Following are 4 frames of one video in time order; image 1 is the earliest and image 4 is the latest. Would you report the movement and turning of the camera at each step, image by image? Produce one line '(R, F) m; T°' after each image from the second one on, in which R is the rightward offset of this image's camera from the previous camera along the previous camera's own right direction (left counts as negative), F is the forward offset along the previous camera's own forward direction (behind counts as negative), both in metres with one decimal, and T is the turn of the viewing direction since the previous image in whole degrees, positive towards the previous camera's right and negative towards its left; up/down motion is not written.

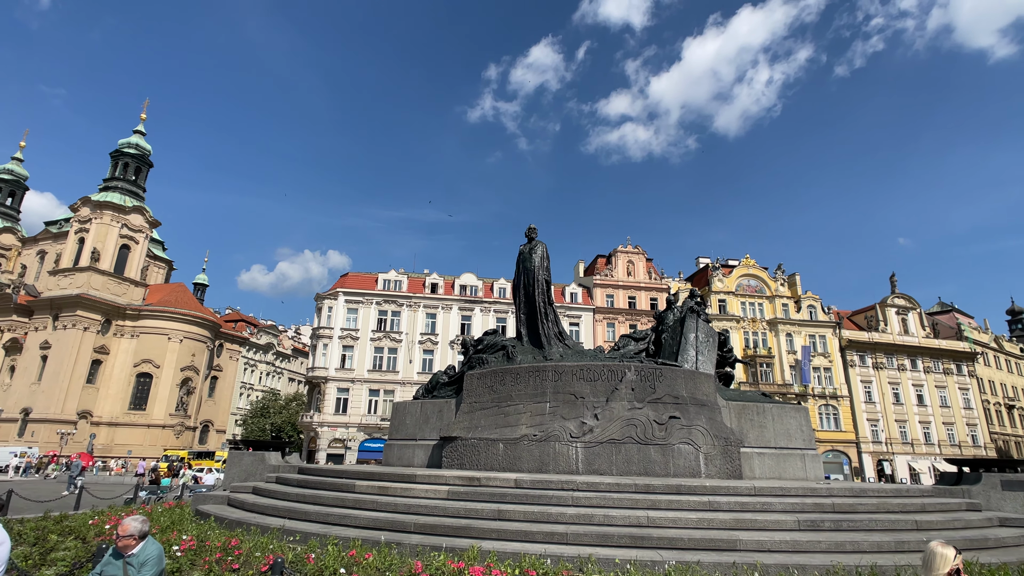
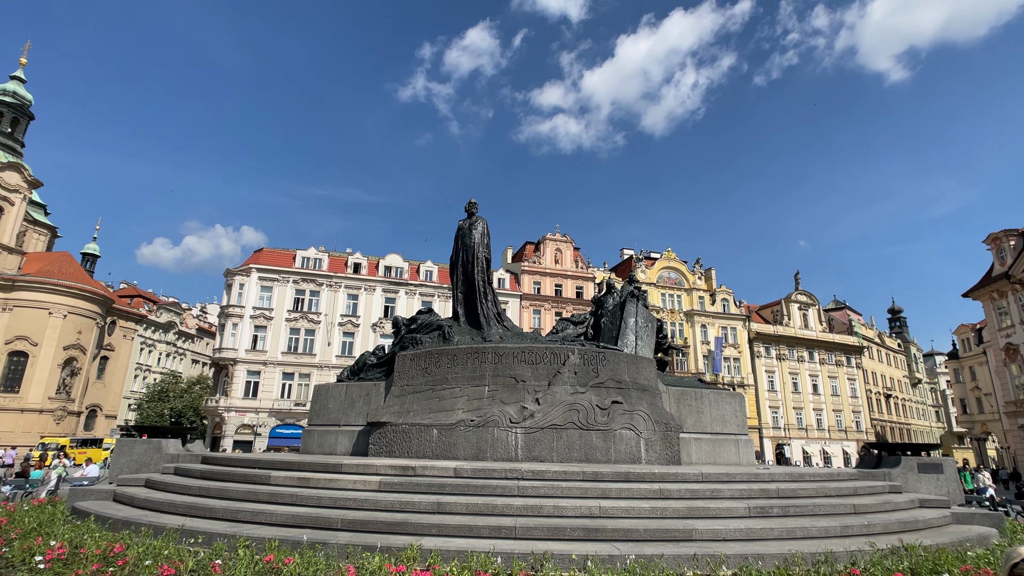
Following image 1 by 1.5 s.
(-0.3, +0.7) m; +8°
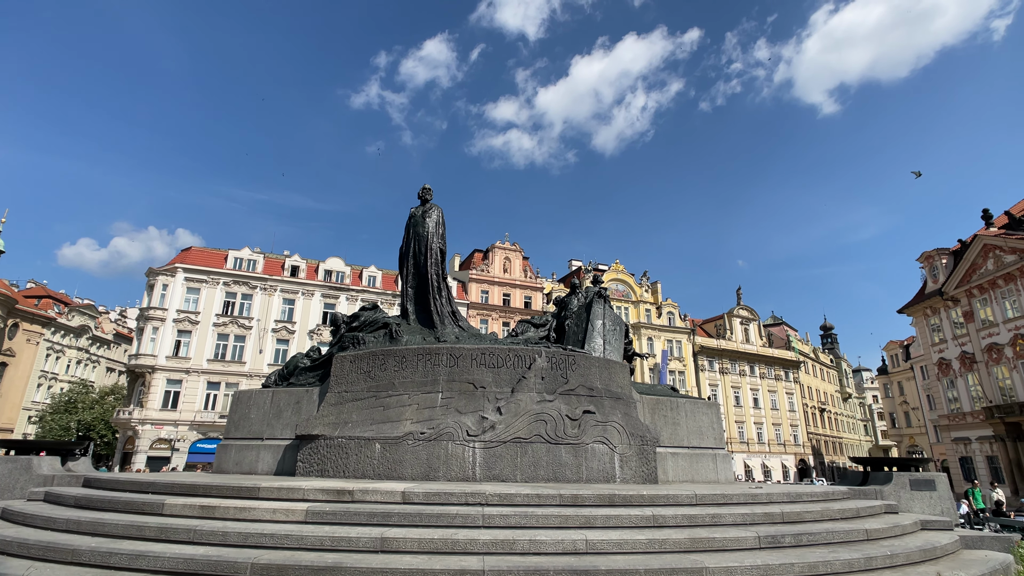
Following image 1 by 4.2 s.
(-0.2, +1.3) m; +5°
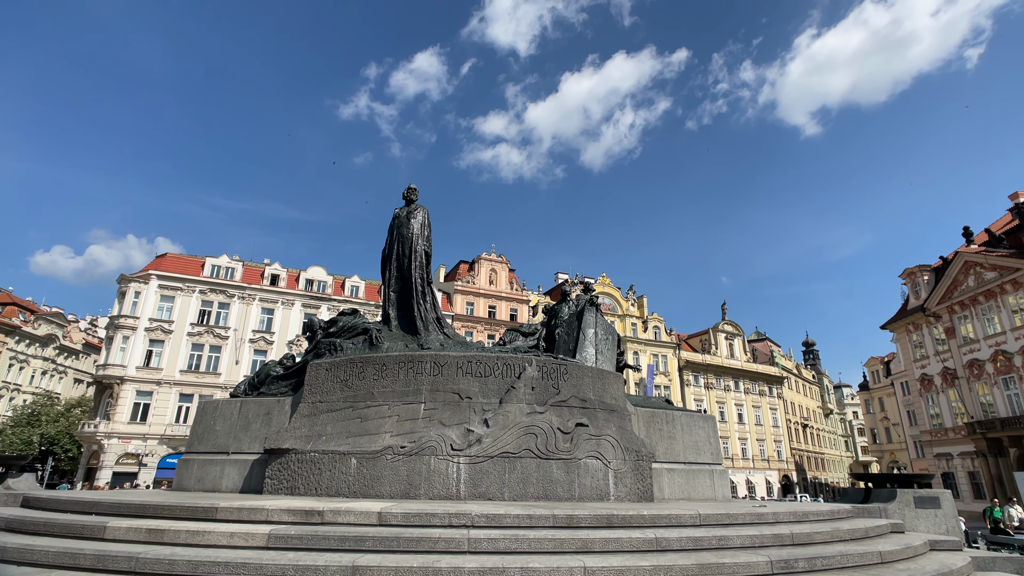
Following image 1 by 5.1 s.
(-0.1, +0.5) m; +2°
